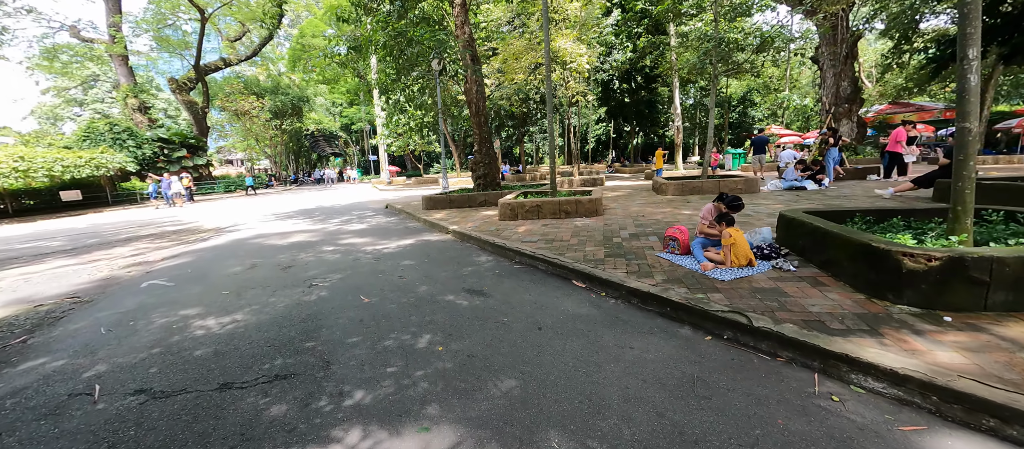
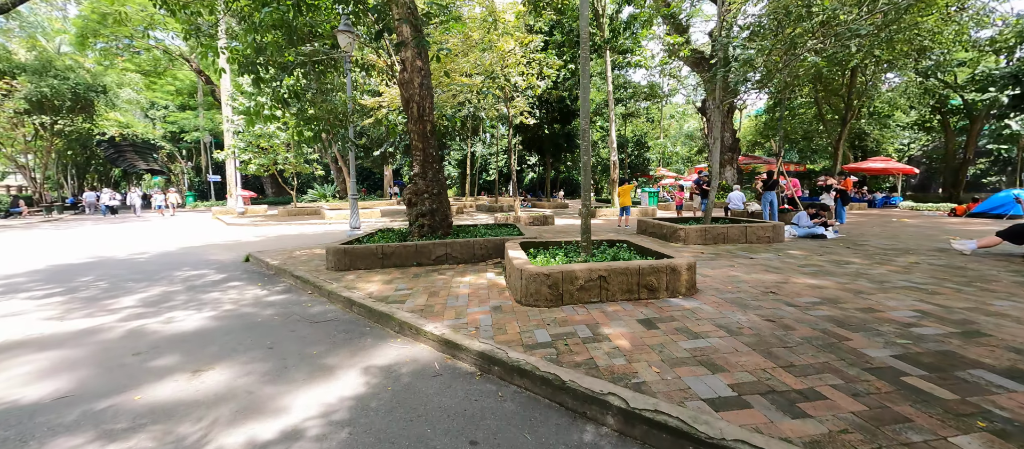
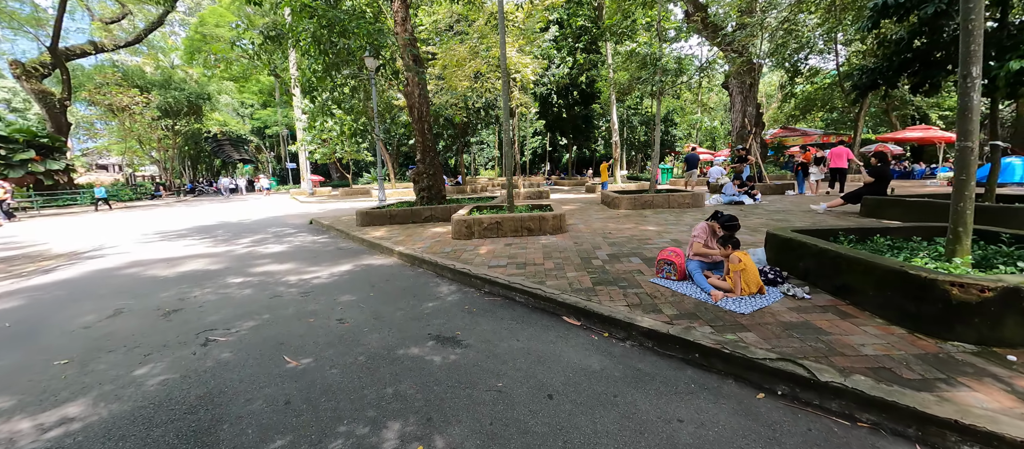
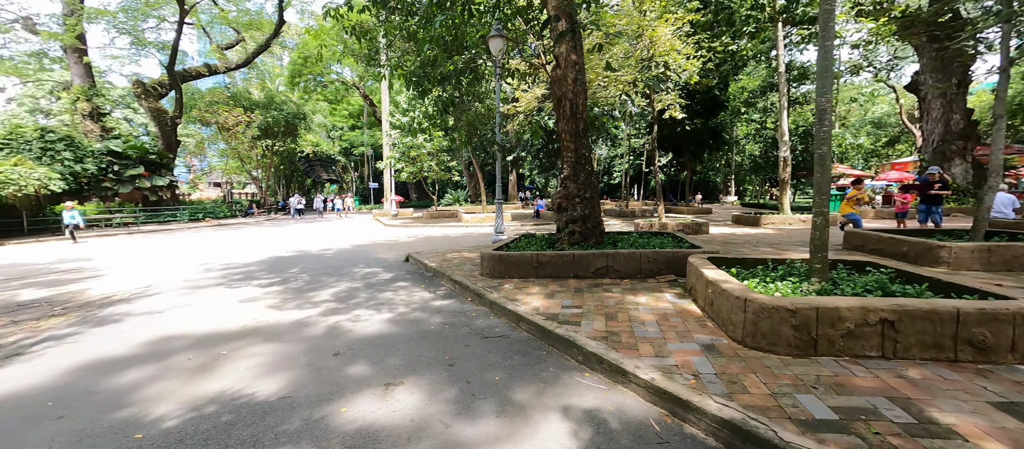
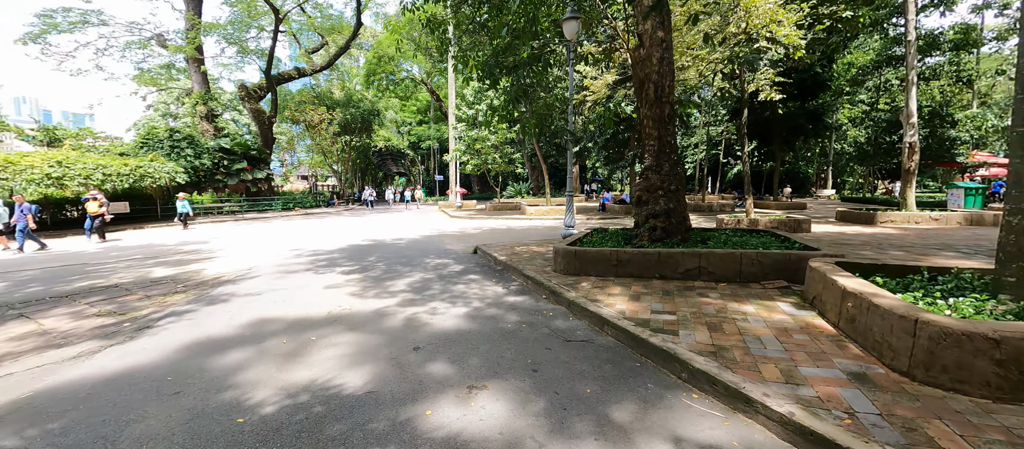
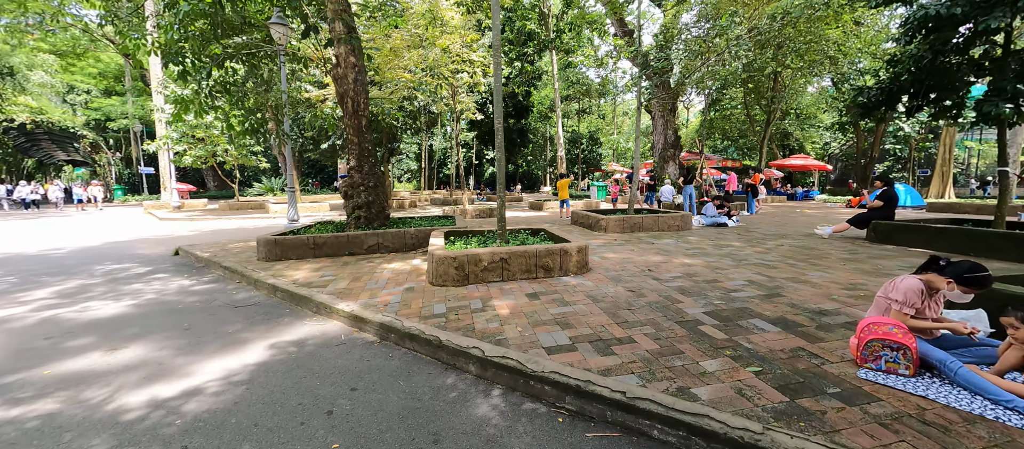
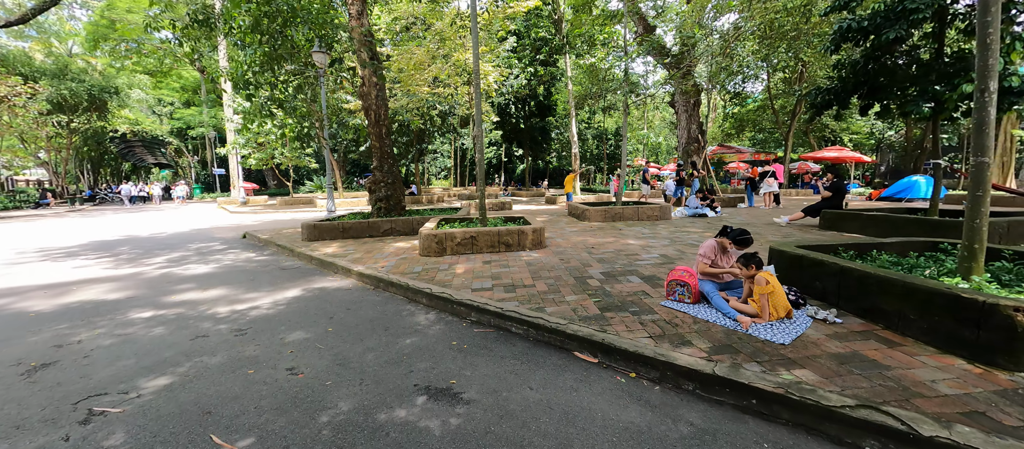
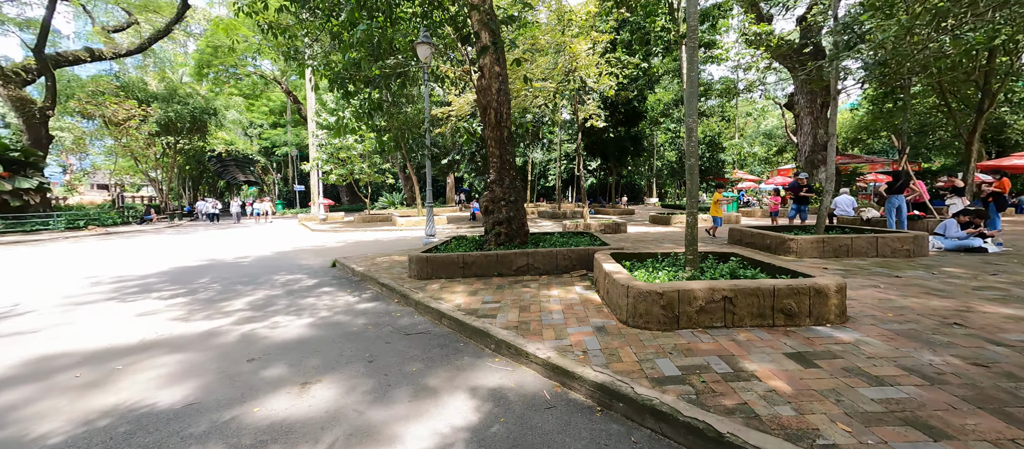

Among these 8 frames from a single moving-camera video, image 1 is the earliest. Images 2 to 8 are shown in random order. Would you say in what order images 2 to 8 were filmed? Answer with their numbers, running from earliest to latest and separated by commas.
3, 7, 6, 2, 8, 4, 5
